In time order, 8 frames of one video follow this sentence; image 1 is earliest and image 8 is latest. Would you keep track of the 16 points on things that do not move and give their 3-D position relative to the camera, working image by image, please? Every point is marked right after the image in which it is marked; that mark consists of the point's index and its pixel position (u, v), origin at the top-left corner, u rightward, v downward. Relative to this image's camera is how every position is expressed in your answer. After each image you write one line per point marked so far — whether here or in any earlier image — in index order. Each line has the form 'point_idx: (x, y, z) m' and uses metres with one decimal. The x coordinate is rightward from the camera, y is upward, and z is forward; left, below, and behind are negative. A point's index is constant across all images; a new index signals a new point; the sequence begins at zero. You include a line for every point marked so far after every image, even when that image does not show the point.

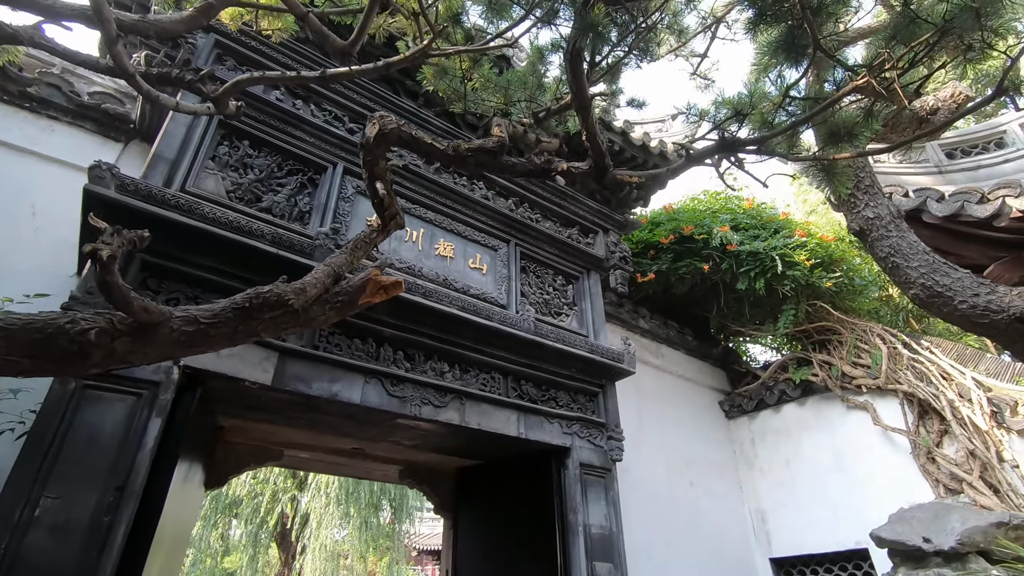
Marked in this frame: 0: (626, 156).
0: (+0.9, +1.0, +4.1) m
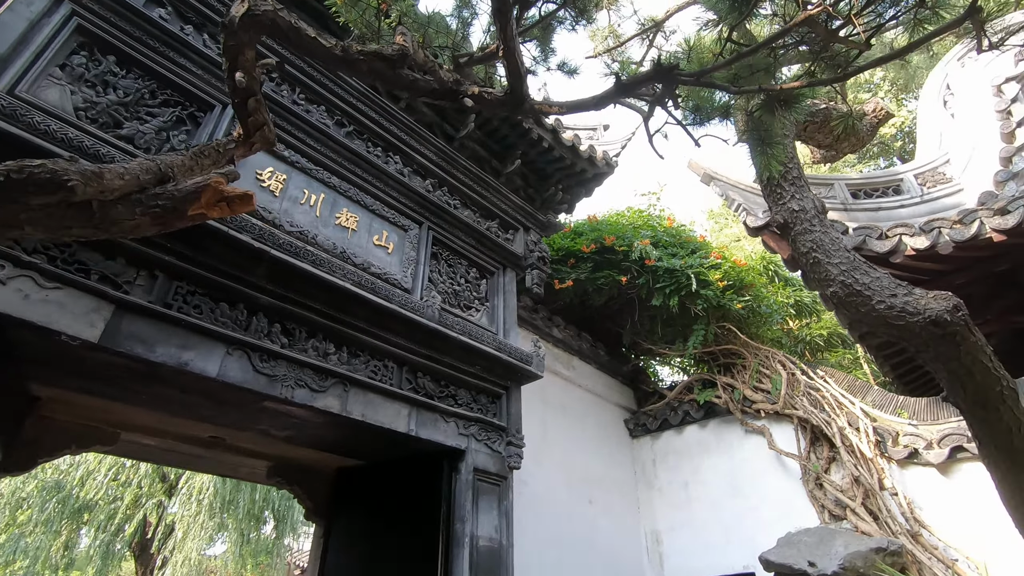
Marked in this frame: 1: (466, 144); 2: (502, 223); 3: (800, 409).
0: (+0.3, +1.0, +4.0) m
1: (-0.3, +1.0, +3.7) m
2: (-0.1, +0.5, +3.9) m
3: (+2.2, -0.9, +4.0) m
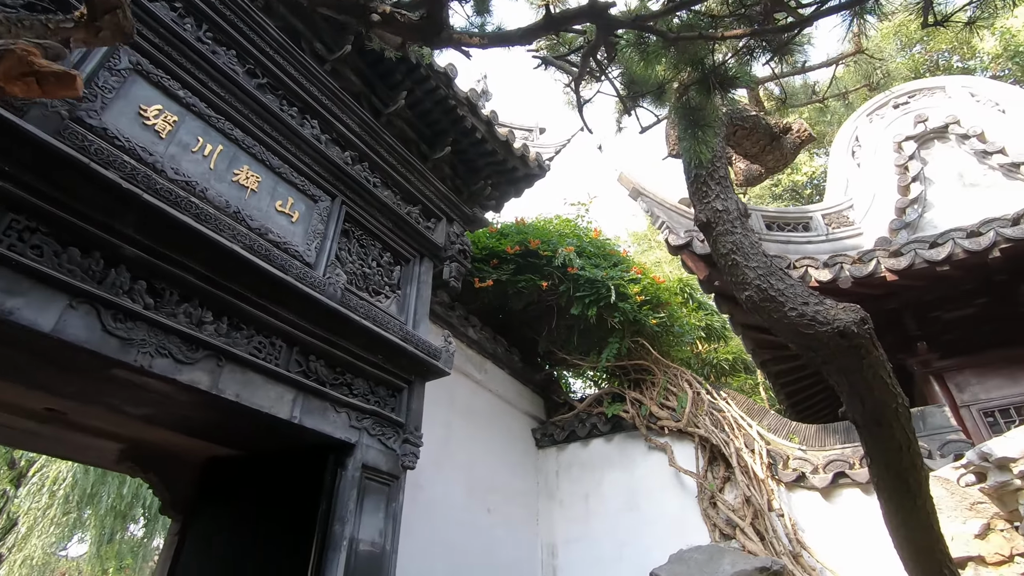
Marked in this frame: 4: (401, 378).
0: (-0.2, +1.0, +3.9) m
1: (-0.8, +1.1, +3.5) m
2: (-0.6, +0.5, +3.7) m
3: (+1.5, -1.1, +4.1) m
4: (-0.6, -0.5, +3.0) m
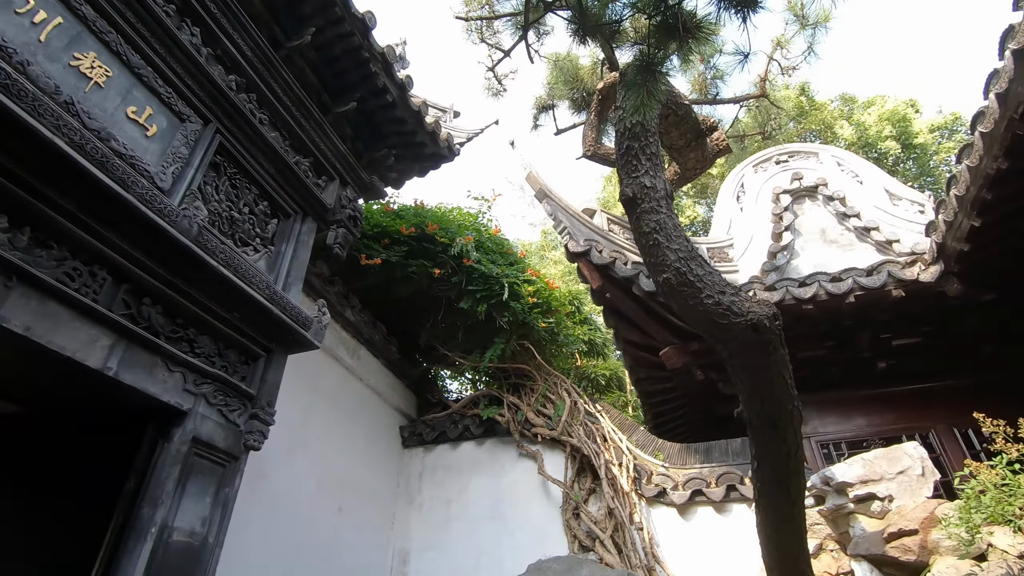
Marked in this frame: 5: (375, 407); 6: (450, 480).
0: (-0.8, +1.2, +3.6) m
1: (-1.3, +1.3, +3.1) m
2: (-1.2, +0.7, +3.3) m
3: (+0.5, -1.1, +4.1) m
4: (-1.2, -0.3, +2.6) m
5: (-1.1, -1.0, +4.5) m
6: (-0.5, -1.6, +4.4) m
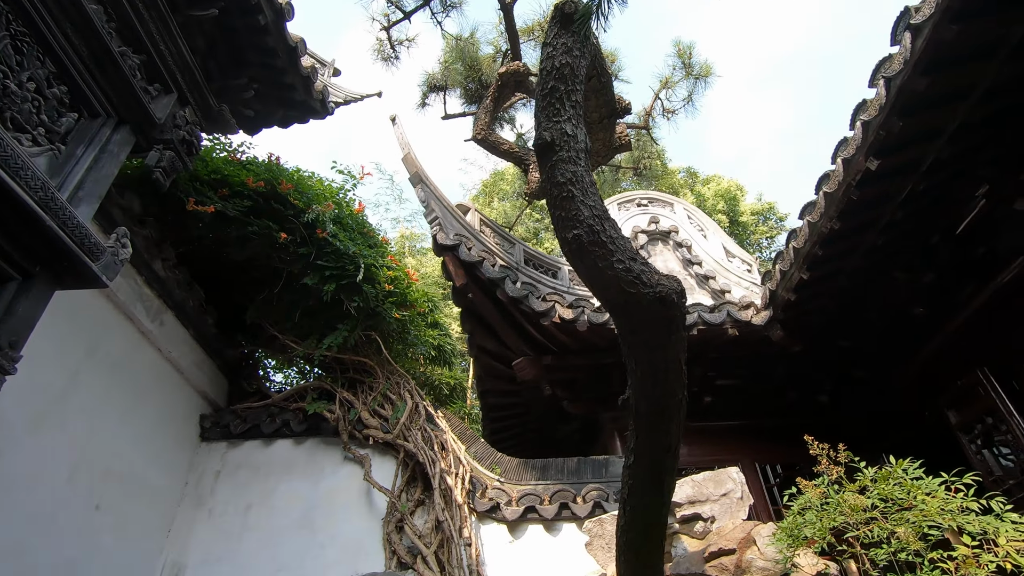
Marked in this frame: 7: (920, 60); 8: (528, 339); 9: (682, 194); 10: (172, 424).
0: (-1.4, +1.4, +3.0) m
1: (-1.7, +1.7, +2.5) m
2: (-1.8, +1.1, +2.6) m
3: (-0.7, -1.1, +3.7) m
4: (-1.8, +0.1, +1.9) m
5: (-2.3, -0.7, +3.7) m
6: (-1.8, -1.3, +3.7) m
7: (+1.7, +1.0, +2.3) m
8: (+0.1, -0.4, +4.0) m
9: (+3.5, +1.9, +11.0) m
10: (-2.3, -0.9, +3.6) m
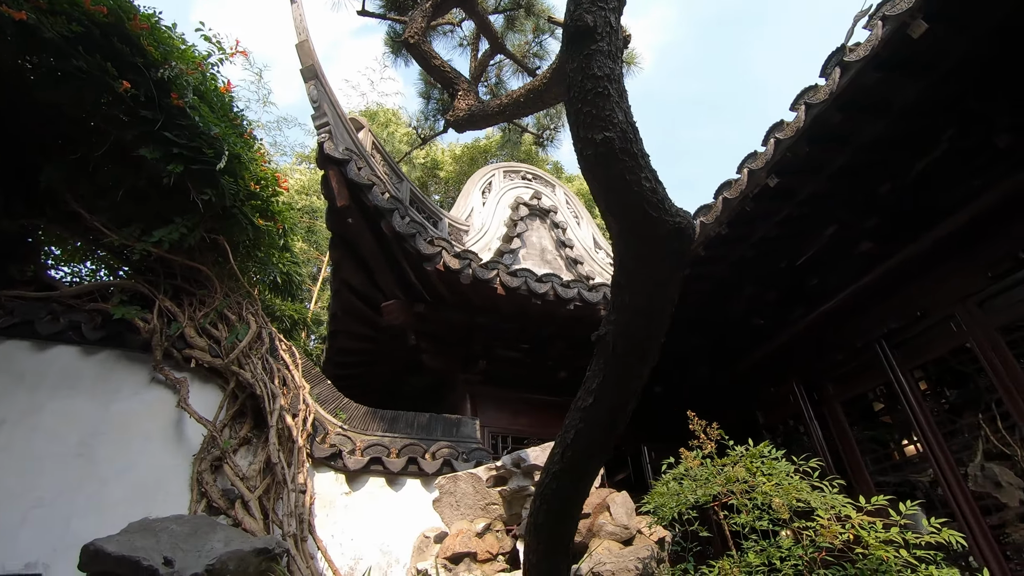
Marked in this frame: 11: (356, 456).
0: (-1.5, +2.0, +2.3) m
1: (-1.6, +2.3, +1.7) m
2: (-1.8, +1.7, +1.8) m
3: (-1.6, -0.5, +3.2) m
4: (-1.8, +0.7, +1.1) m
5: (-3.0, +0.2, +2.6) m
6: (-2.6, -0.6, +2.8) m
7: (+1.6, +0.9, +2.6) m
8: (-0.8, 0.0, +3.7) m
9: (+0.8, +2.2, +11.3) m
10: (-3.0, 0.0, +2.6) m
11: (-0.9, -1.0, +3.3) m
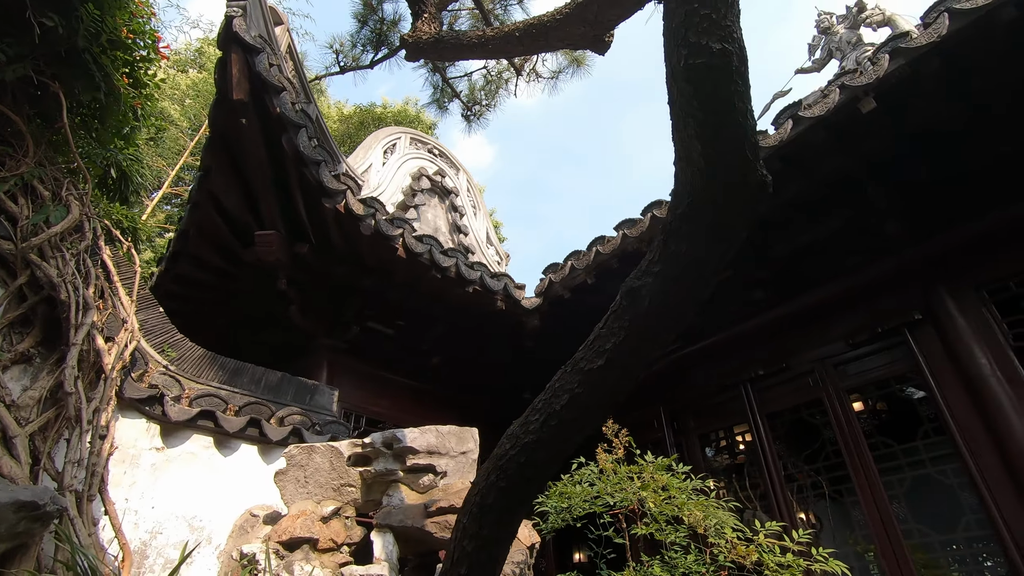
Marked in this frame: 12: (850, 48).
0: (-1.1, +2.5, +1.6) m
1: (-1.0, +2.7, +1.0) m
2: (-1.3, +2.3, +1.1) m
3: (-2.0, +0.1, +2.4) m
4: (-1.4, +1.3, +0.4) m
5: (-3.0, +1.1, +1.5) m
6: (-2.9, +0.3, +1.7) m
7: (+1.4, +0.7, +2.7) m
8: (-1.3, +0.4, +3.1) m
9: (-1.6, +2.3, +11.0) m
10: (-3.1, +0.9, +1.4) m
11: (-1.6, -0.6, +2.6) m
12: (+2.5, +1.8, +4.0) m
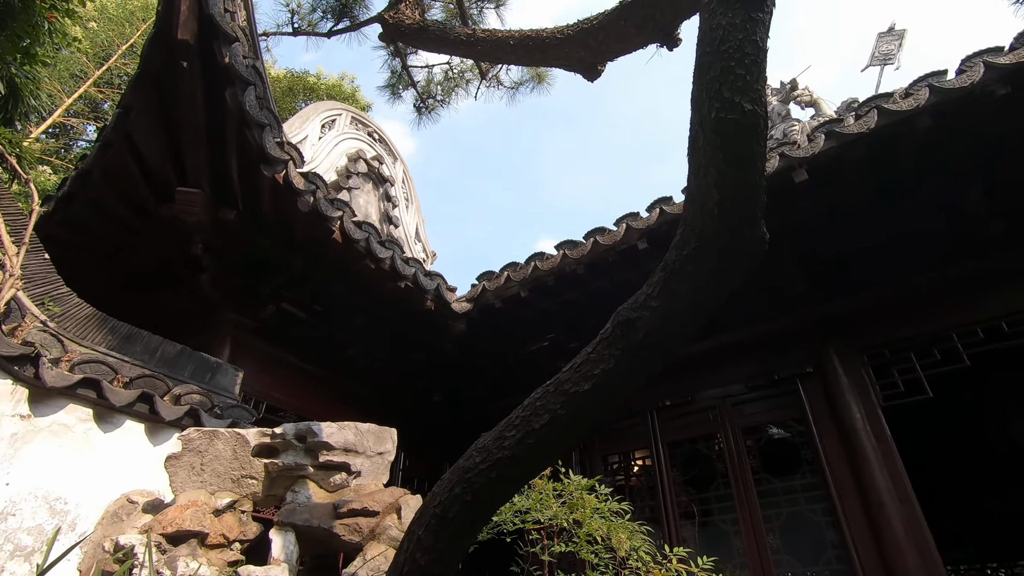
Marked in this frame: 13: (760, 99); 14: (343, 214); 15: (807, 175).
0: (-0.8, +2.6, +1.5) m
1: (-0.5, +2.8, +0.9) m
2: (-1.0, +2.4, +0.9) m
3: (-2.2, +0.4, +2.0) m
4: (-1.0, +1.4, +0.1) m
5: (-2.8, +1.5, +0.9) m
6: (-2.9, +0.7, +1.2) m
7: (+1.2, +0.5, +2.9) m
8: (-1.6, +0.6, +2.8) m
9: (-3.0, +2.6, +10.5) m
10: (-2.9, +1.3, +0.9) m
11: (-1.9, -0.3, +2.3) m
12: (+2.2, +1.4, +4.4) m
13: (+0.5, +0.4, +1.0) m
14: (-1.0, +0.4, +3.1) m
15: (+1.5, +0.6, +2.7) m
